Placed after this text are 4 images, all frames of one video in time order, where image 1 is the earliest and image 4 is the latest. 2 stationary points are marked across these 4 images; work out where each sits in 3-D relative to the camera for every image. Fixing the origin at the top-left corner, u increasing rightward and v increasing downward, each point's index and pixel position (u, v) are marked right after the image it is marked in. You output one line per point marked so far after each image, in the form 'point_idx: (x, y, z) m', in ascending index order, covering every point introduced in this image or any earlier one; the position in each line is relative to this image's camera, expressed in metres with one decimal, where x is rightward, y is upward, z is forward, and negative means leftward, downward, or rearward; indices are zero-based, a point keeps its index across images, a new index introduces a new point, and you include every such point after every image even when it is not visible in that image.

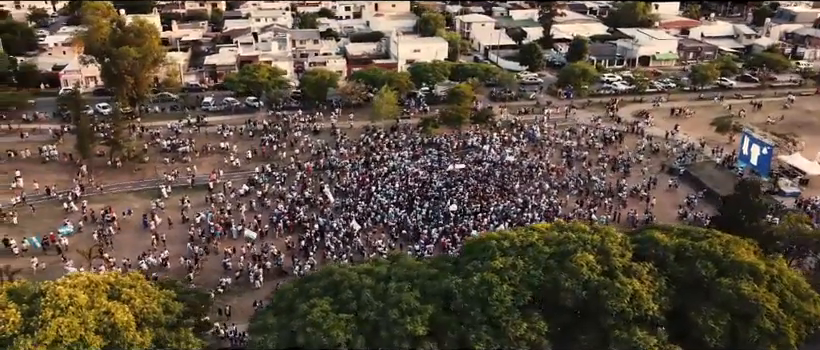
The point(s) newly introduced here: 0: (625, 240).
0: (+5.7, -1.7, +17.8) m
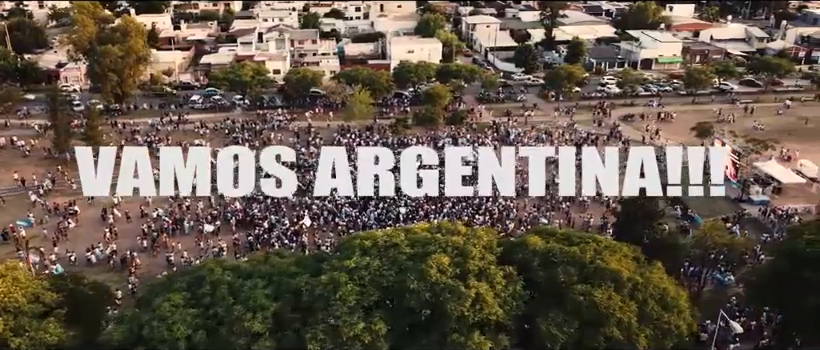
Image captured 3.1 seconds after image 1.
0: (+2.1, -1.8, +17.5) m
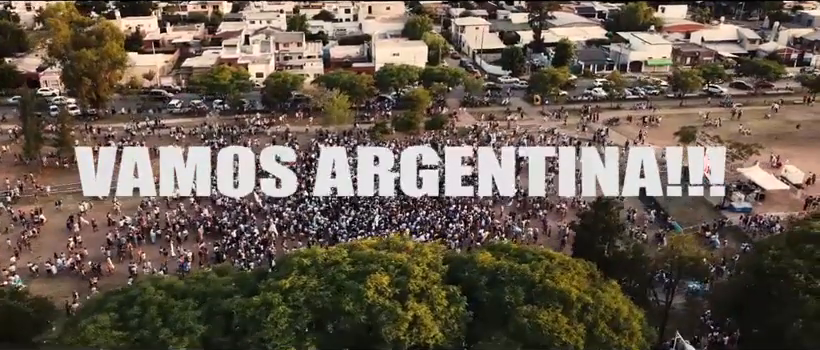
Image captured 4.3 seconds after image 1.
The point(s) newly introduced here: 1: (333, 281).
0: (+0.6, -2.1, +16.7) m
1: (-1.8, -2.5, +15.9) m
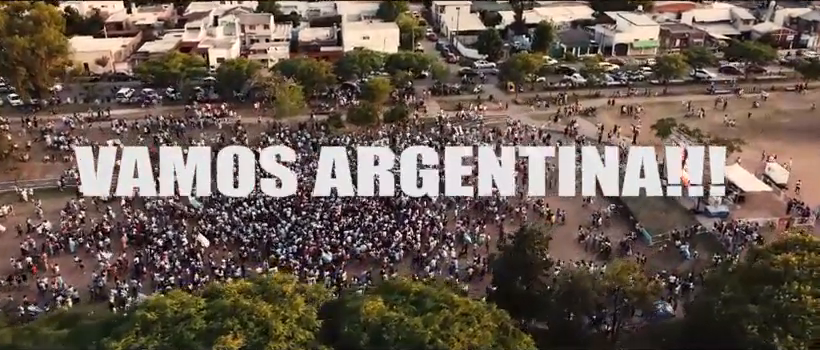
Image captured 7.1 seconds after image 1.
0: (-2.1, -2.9, +13.8) m
1: (-4.5, -3.3, +13.1) m
